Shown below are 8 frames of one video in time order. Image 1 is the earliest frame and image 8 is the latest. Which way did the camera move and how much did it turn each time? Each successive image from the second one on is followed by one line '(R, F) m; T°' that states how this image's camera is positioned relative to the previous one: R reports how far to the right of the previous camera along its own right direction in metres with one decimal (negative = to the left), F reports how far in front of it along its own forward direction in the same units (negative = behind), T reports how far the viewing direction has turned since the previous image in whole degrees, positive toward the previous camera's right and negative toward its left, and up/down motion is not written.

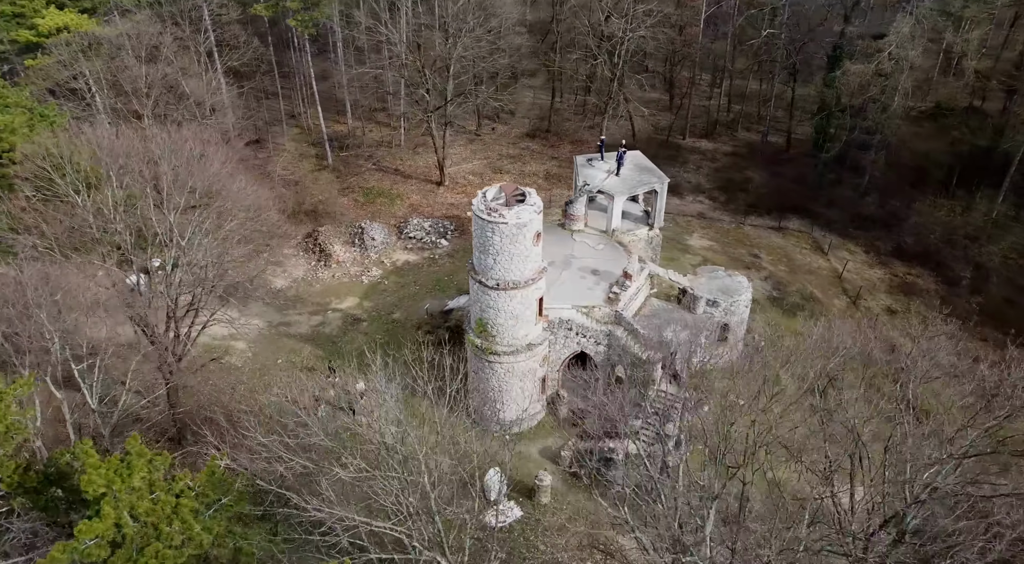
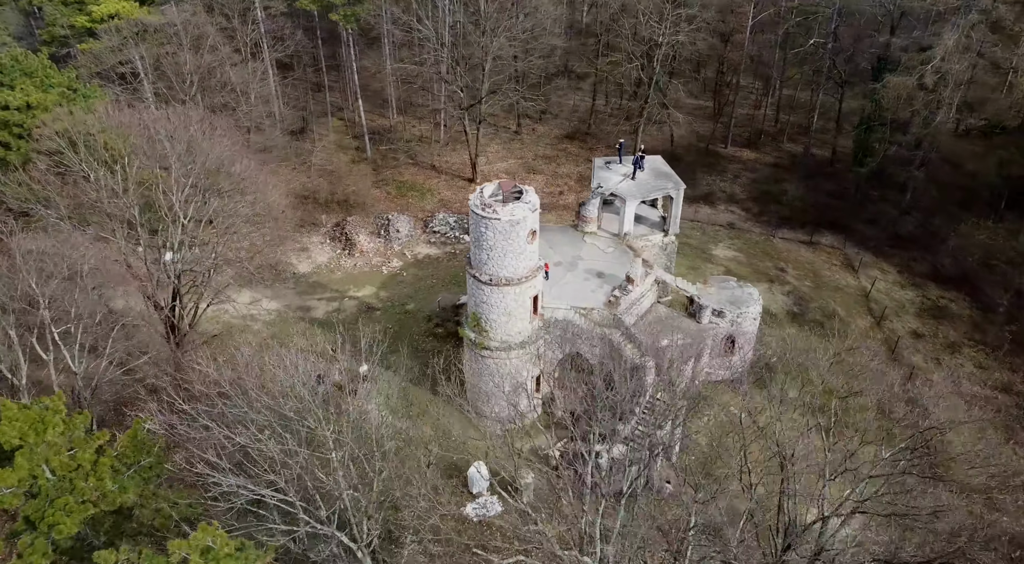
(+2.0, 0.0) m; -5°
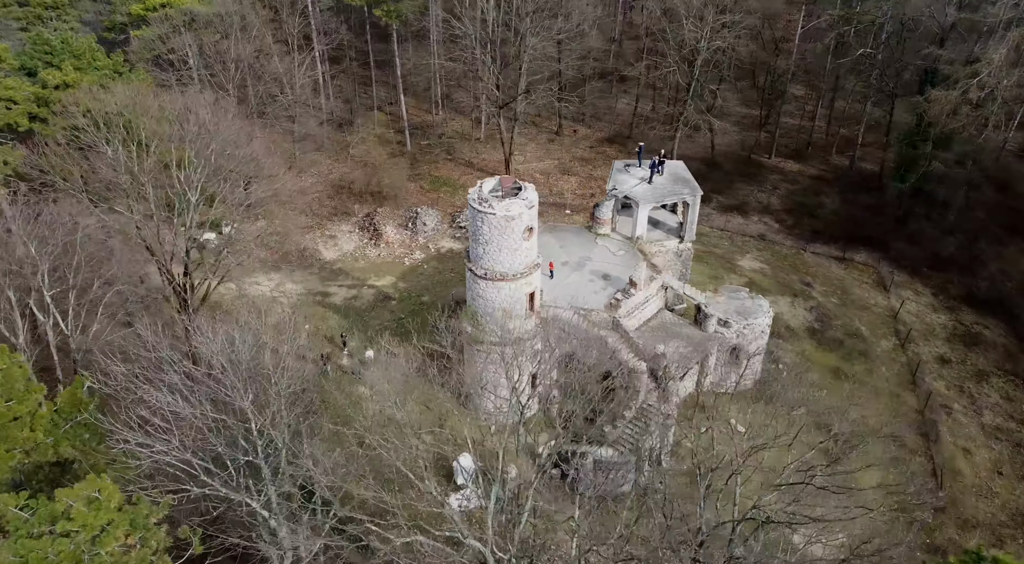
(+2.0, 0.0) m; -5°
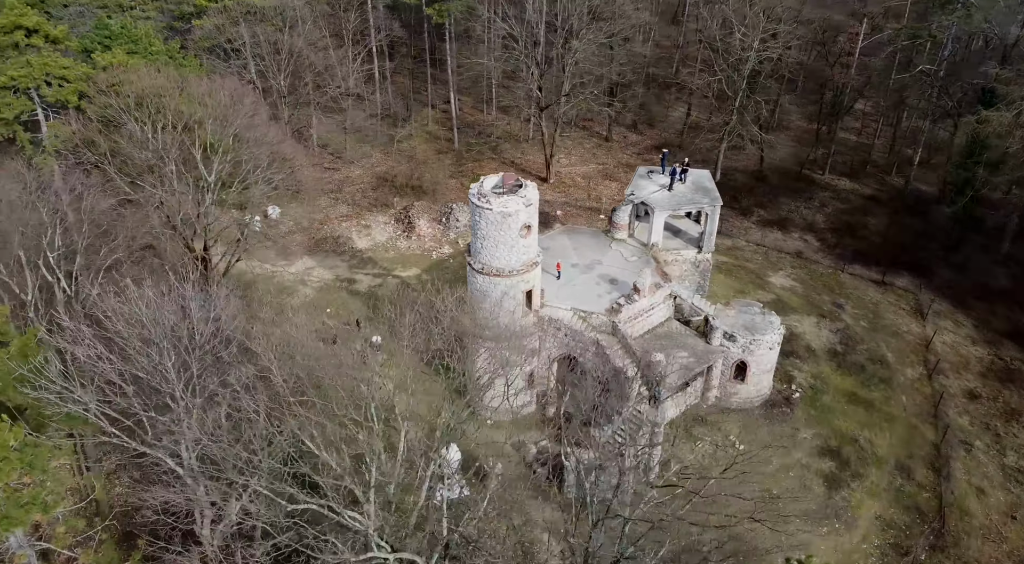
(+2.3, 0.0) m; -6°
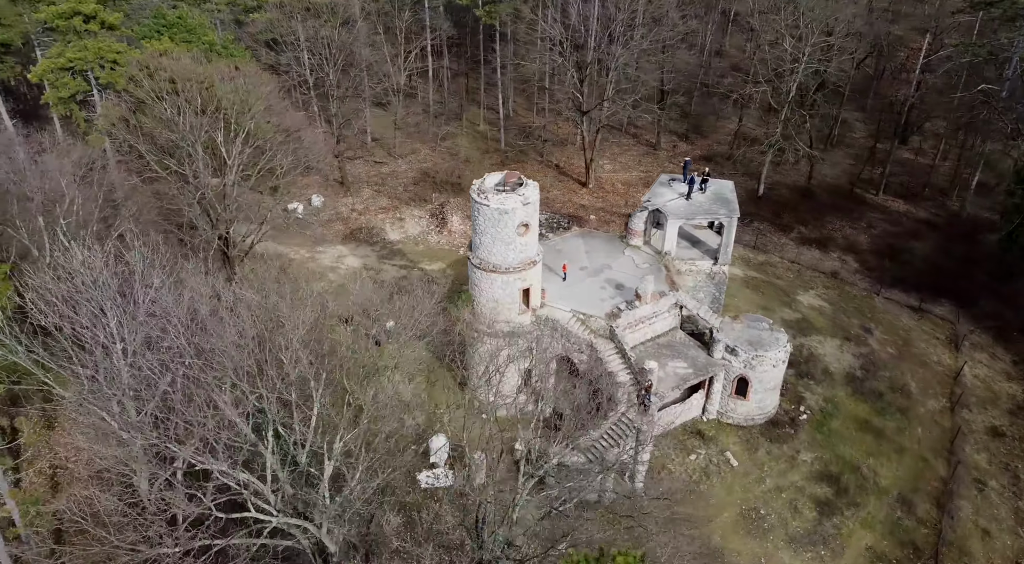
(+2.3, -0.1) m; -5°
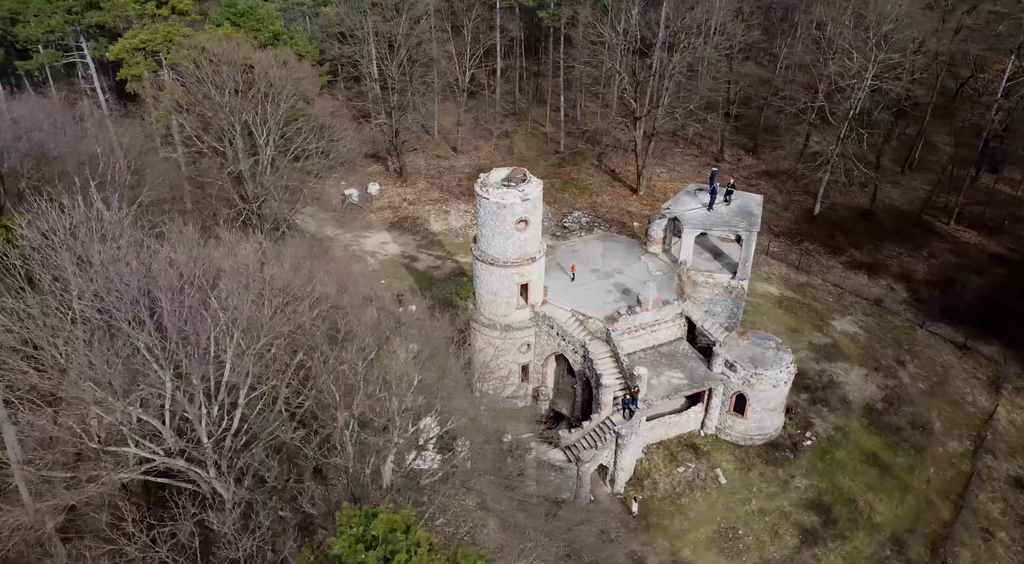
(+3.0, -0.3) m; -7°
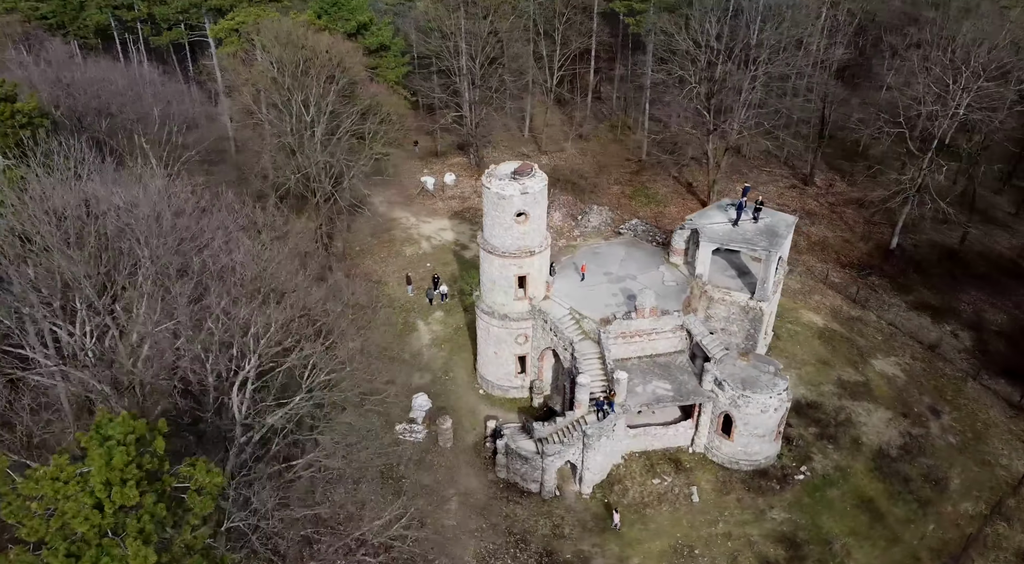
(+4.3, -0.4) m; -10°
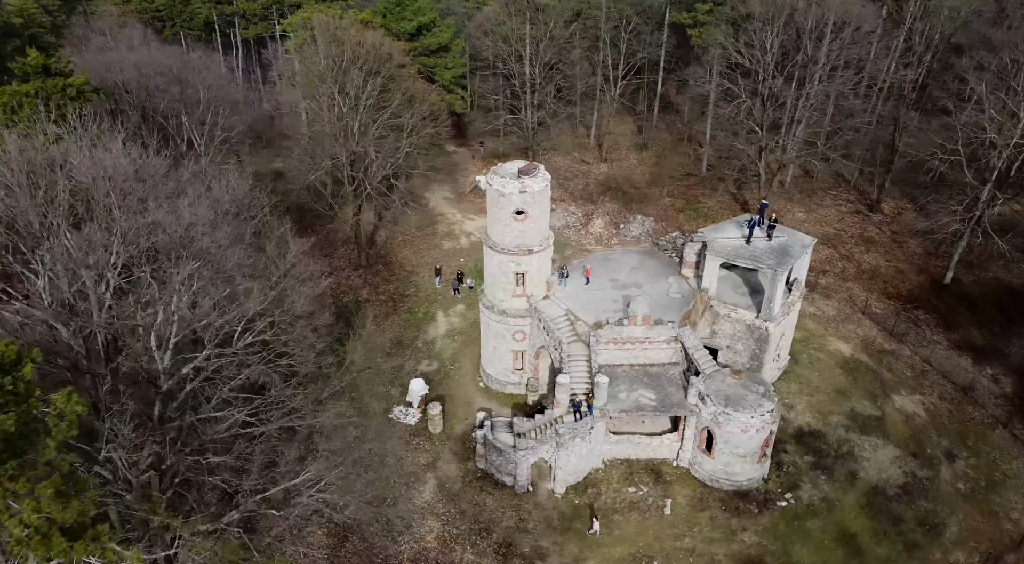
(+3.3, -0.4) m; -7°
